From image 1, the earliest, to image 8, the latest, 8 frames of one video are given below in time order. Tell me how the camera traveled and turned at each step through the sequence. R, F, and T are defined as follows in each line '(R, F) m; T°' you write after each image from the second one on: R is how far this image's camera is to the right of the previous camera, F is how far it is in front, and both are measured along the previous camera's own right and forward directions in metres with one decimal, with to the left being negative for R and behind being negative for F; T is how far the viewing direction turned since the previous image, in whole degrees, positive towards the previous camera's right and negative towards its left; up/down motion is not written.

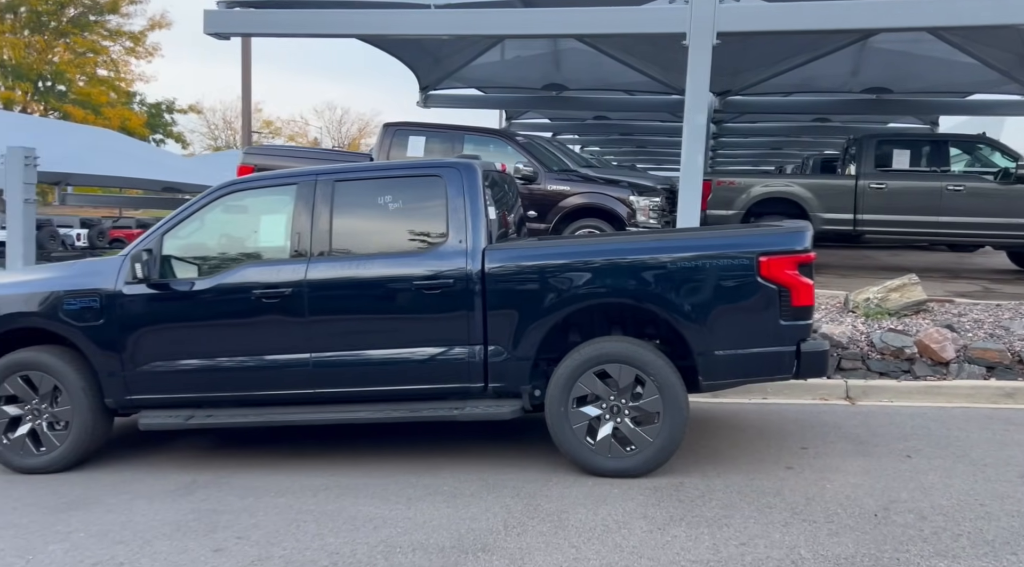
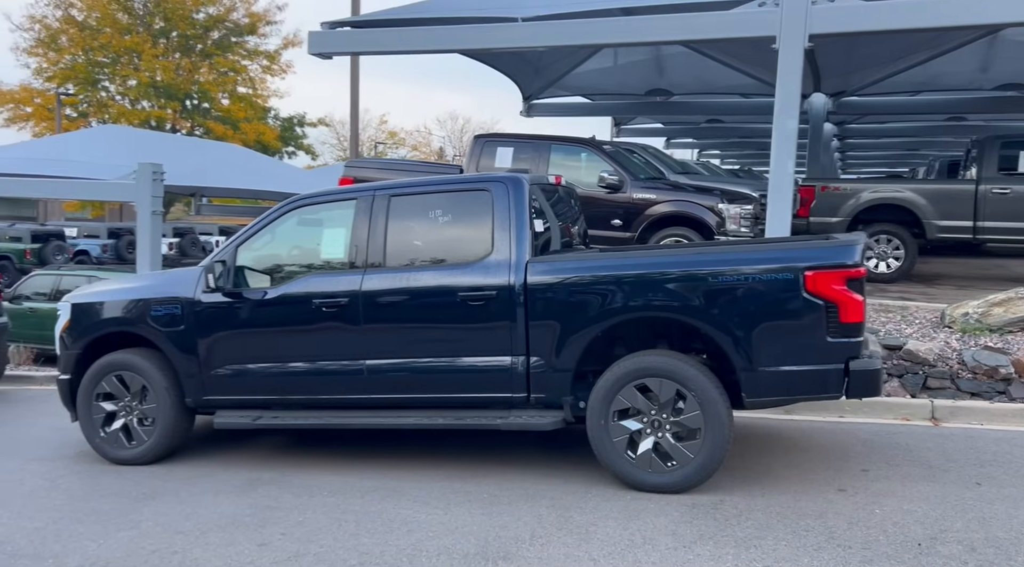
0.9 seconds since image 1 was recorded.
(+0.5, 0.0) m; -9°
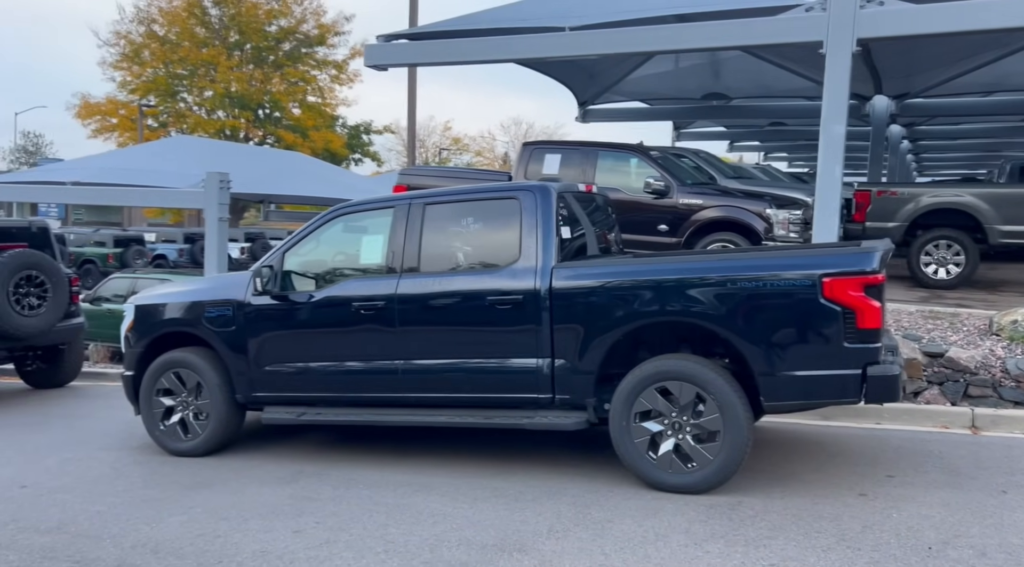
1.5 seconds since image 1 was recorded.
(+0.3, -0.2) m; -5°
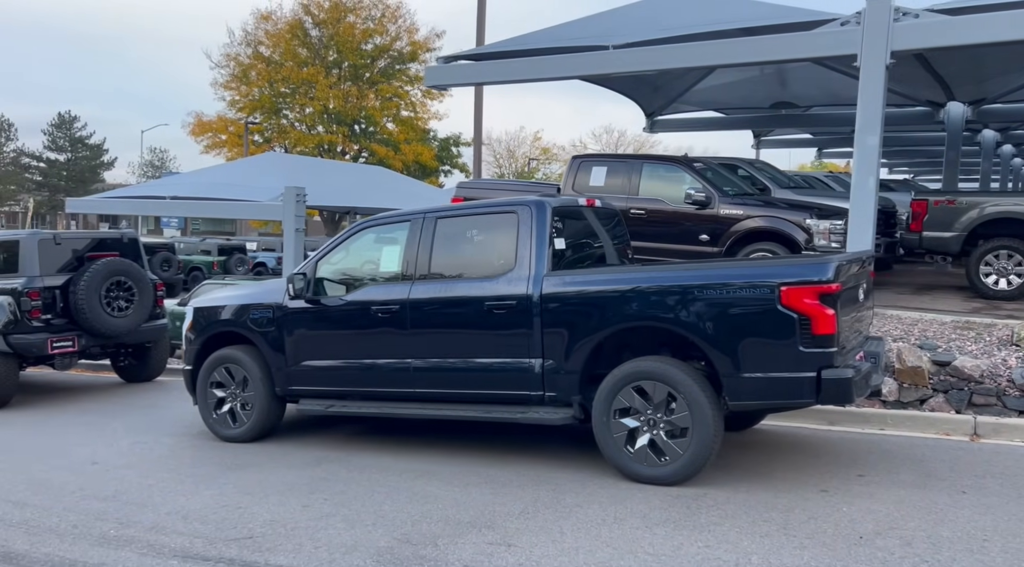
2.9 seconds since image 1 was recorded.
(+0.8, -0.5) m; -7°
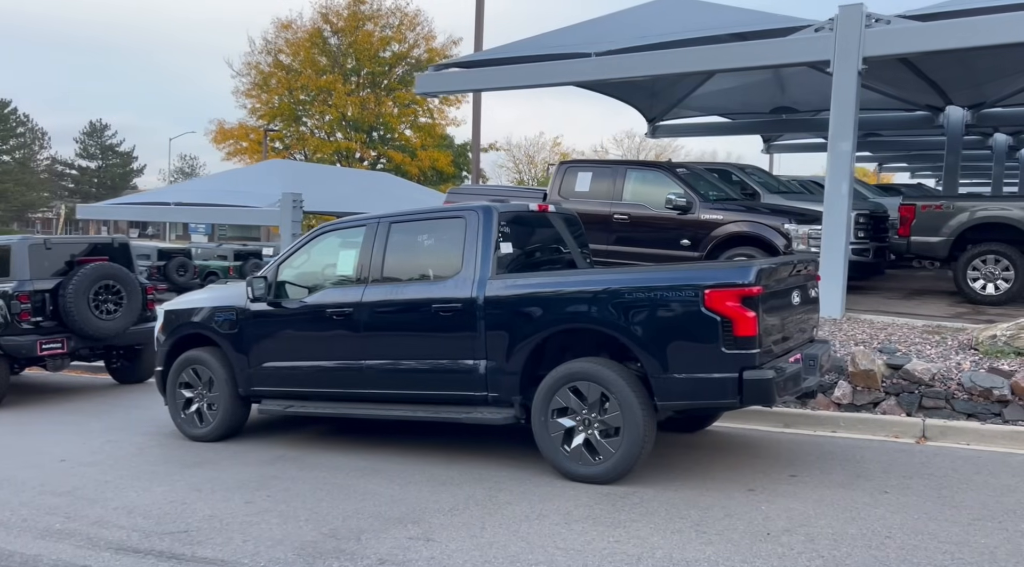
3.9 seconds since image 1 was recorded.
(+0.6, -0.2) m; -2°
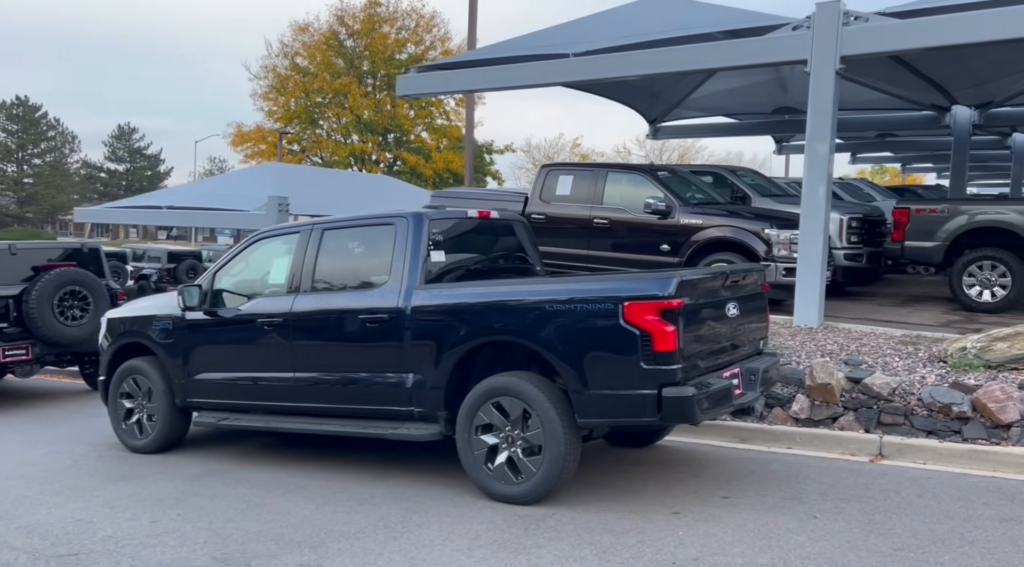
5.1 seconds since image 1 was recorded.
(+0.7, +0.2) m; -2°
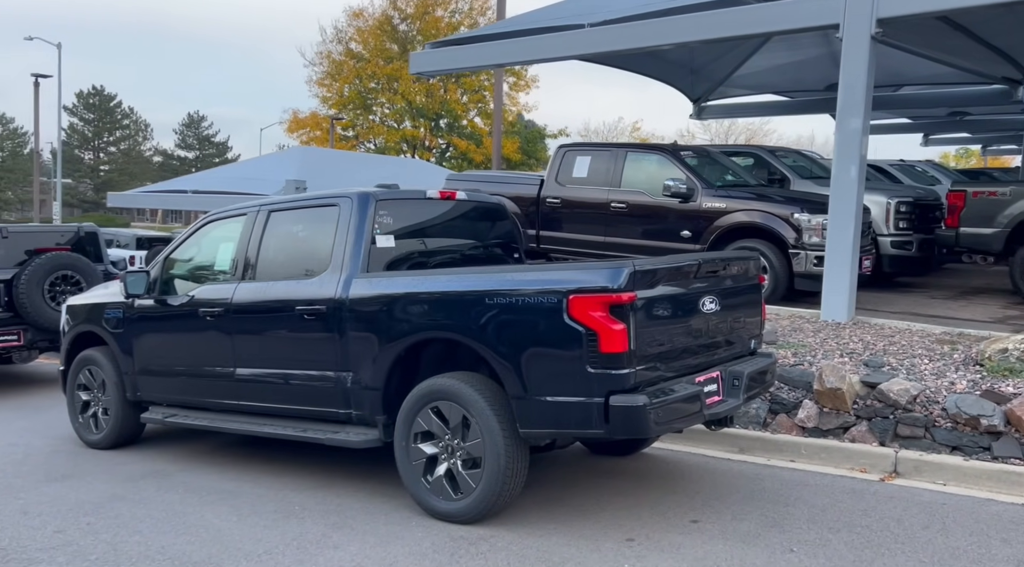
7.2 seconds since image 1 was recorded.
(+0.7, +0.7) m; -5°
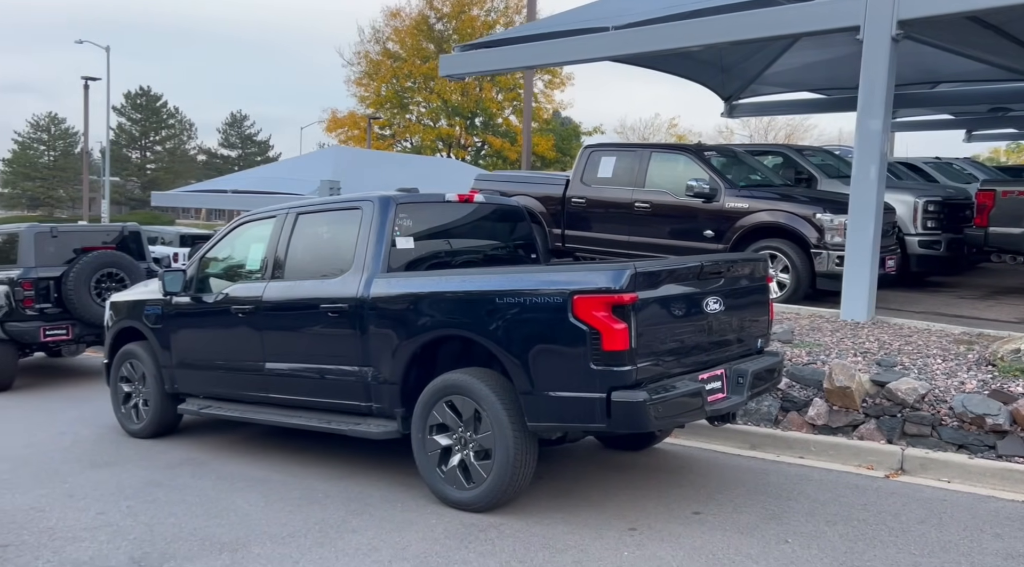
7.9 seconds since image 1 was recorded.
(+0.2, -0.2) m; -3°
